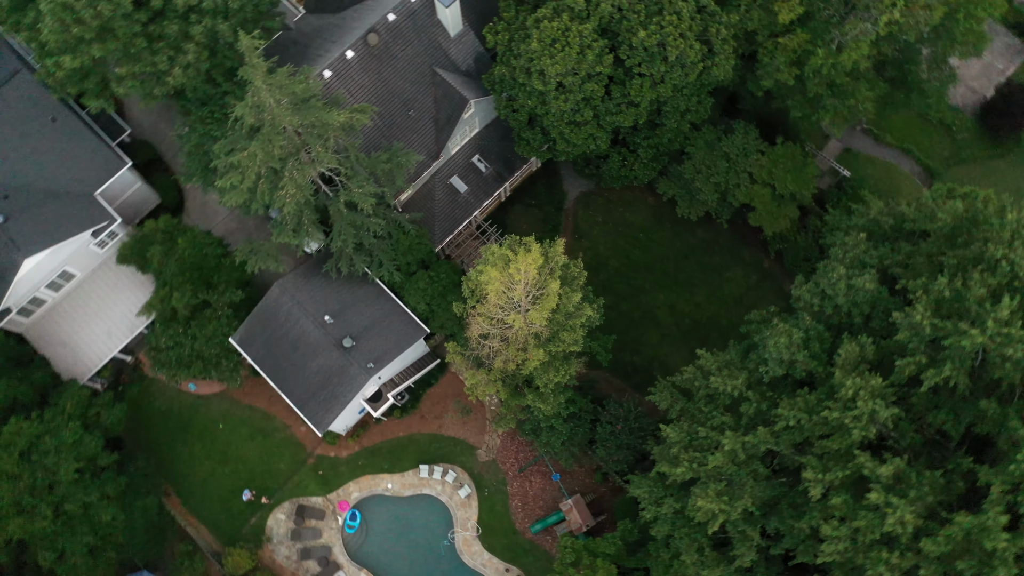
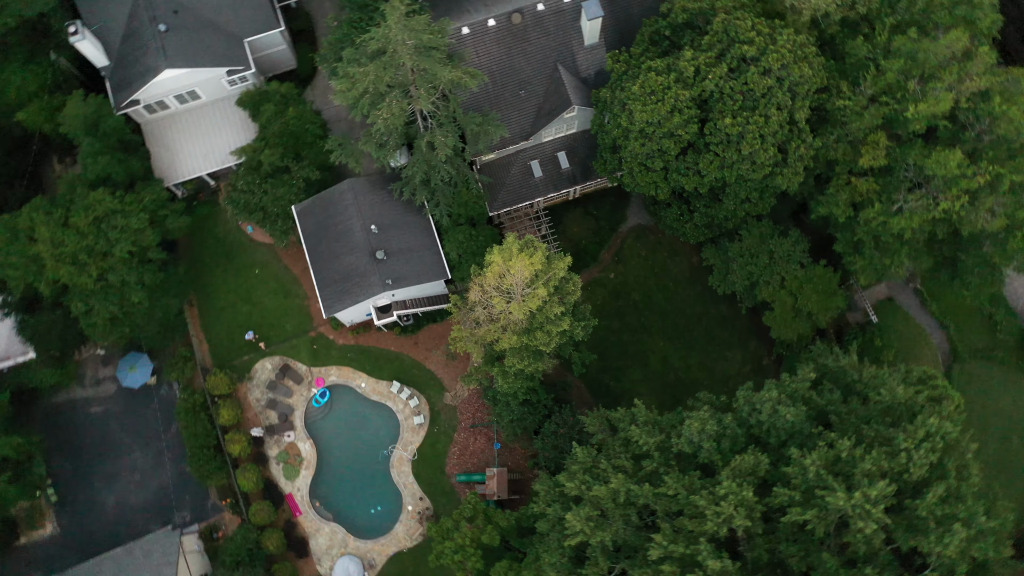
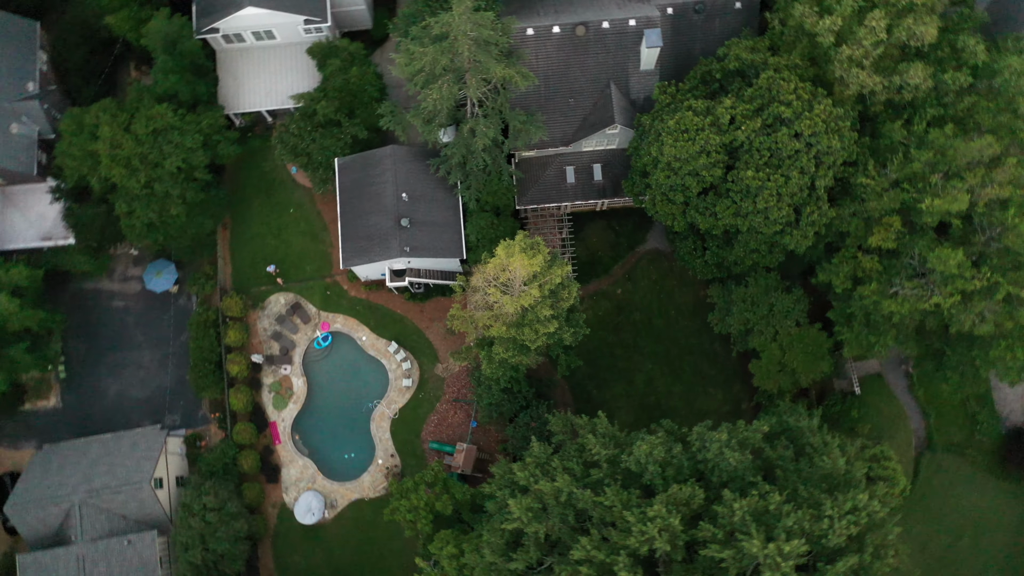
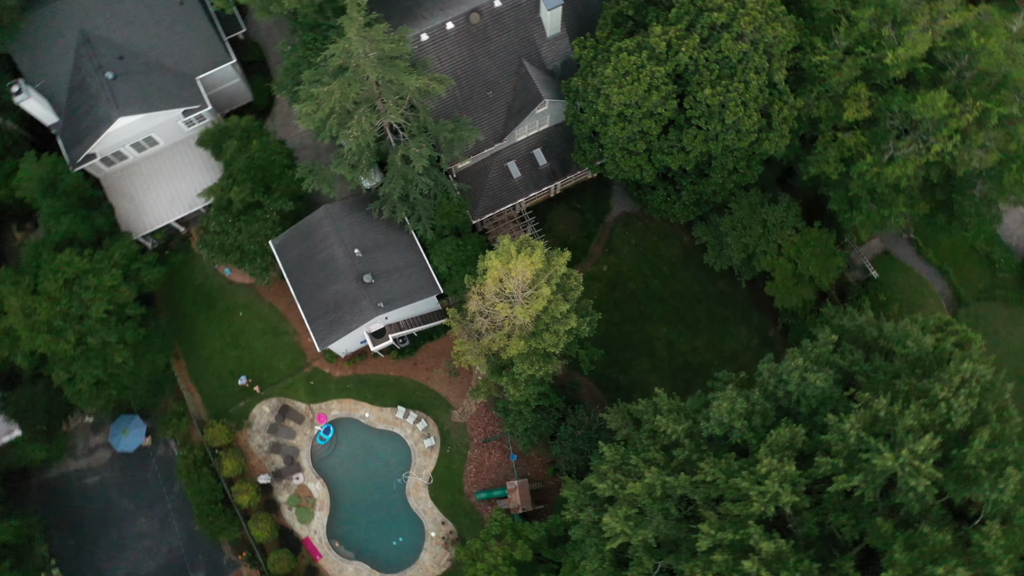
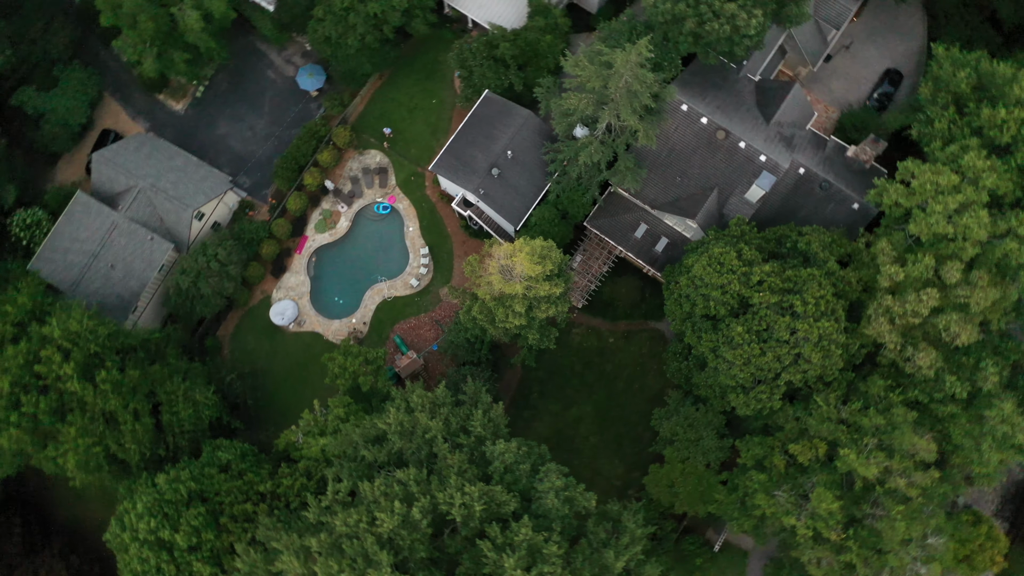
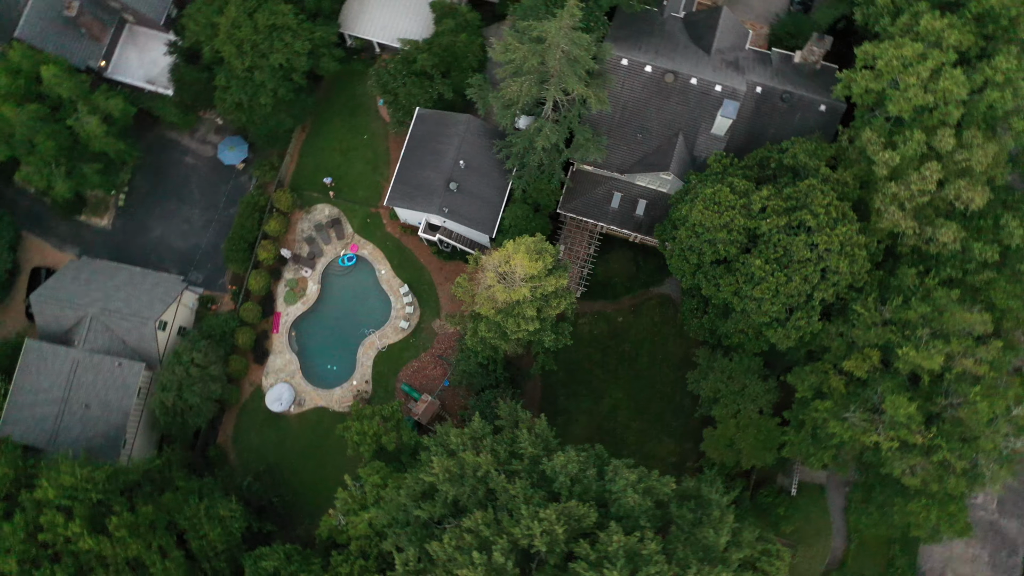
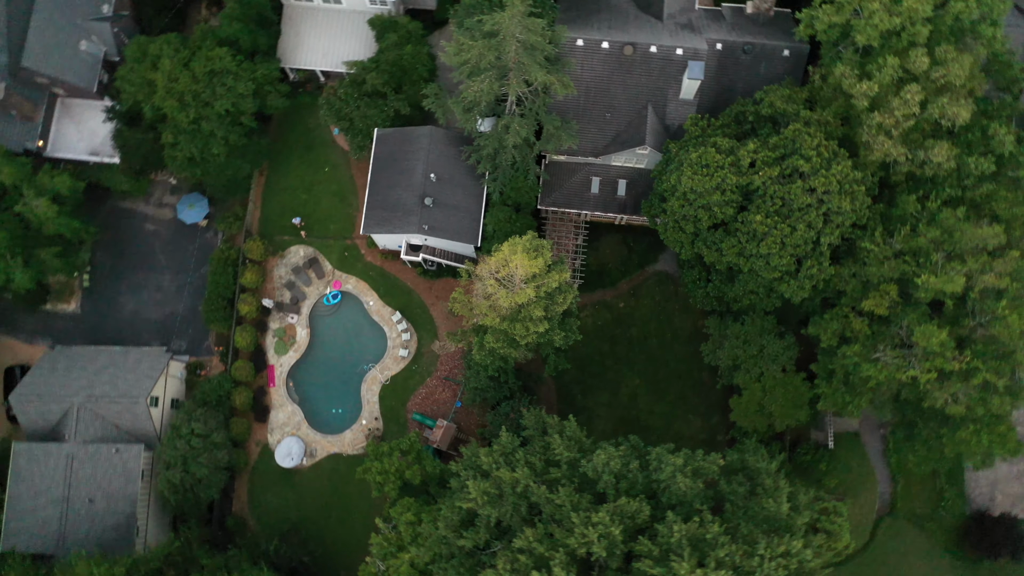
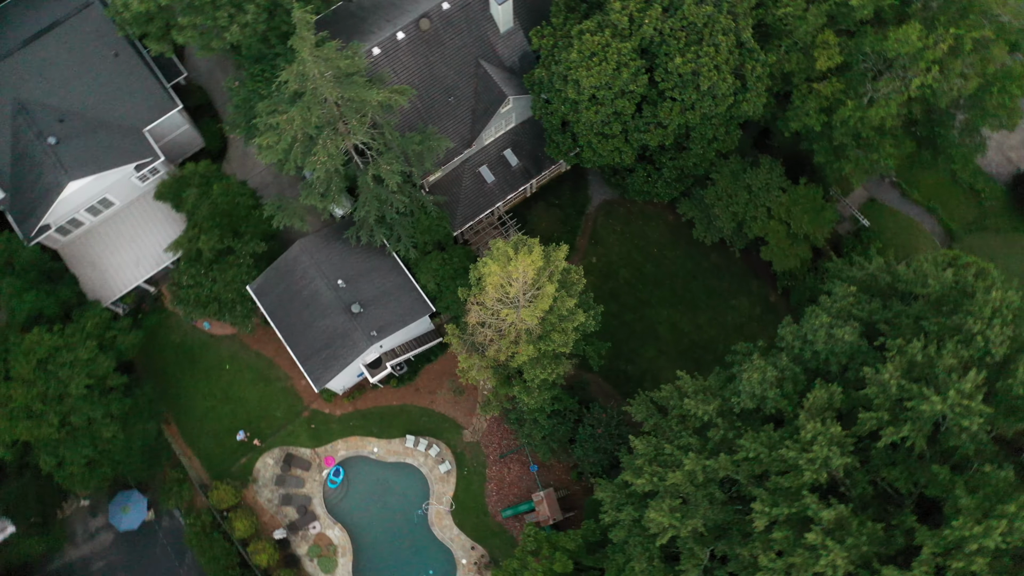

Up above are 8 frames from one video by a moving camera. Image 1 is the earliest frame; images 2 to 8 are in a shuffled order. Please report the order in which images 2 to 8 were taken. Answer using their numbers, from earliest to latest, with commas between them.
8, 4, 2, 3, 7, 6, 5
